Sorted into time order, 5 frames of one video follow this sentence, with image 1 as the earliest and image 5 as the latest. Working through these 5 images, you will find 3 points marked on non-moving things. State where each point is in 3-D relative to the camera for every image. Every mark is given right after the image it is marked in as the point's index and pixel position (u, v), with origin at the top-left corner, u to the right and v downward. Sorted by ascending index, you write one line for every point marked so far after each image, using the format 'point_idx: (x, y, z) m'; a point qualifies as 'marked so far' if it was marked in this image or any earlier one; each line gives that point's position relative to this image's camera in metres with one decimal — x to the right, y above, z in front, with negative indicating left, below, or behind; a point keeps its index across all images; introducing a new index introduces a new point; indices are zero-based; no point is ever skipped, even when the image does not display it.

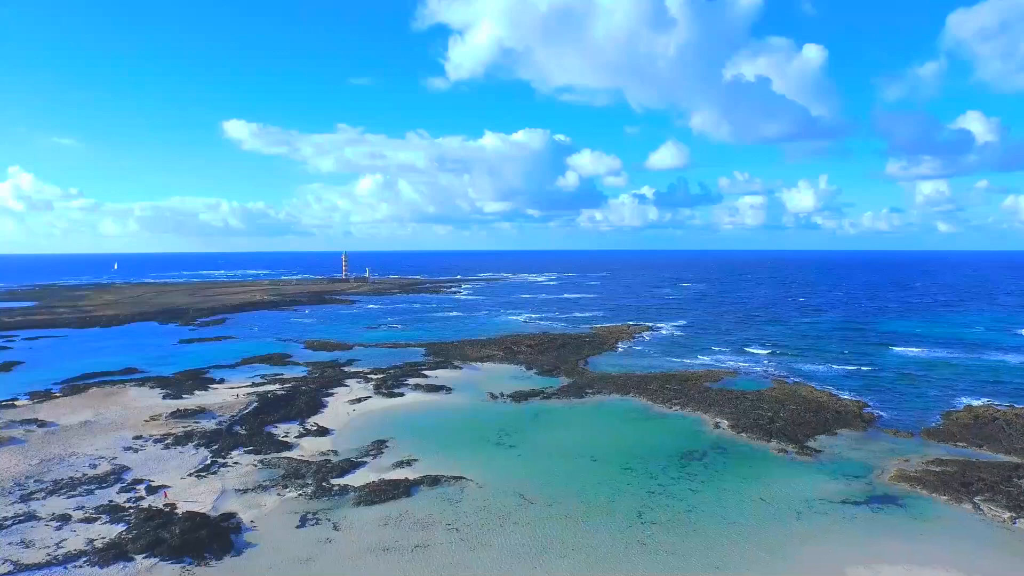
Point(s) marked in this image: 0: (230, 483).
0: (-10.4, -7.3, +19.7) m
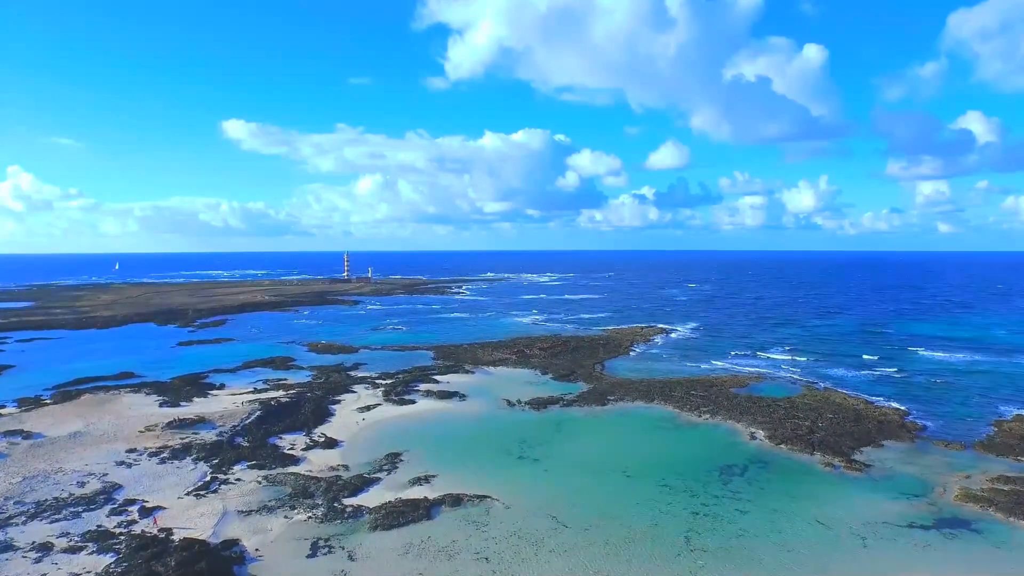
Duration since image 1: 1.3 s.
0: (-9.4, -7.3, +17.9) m
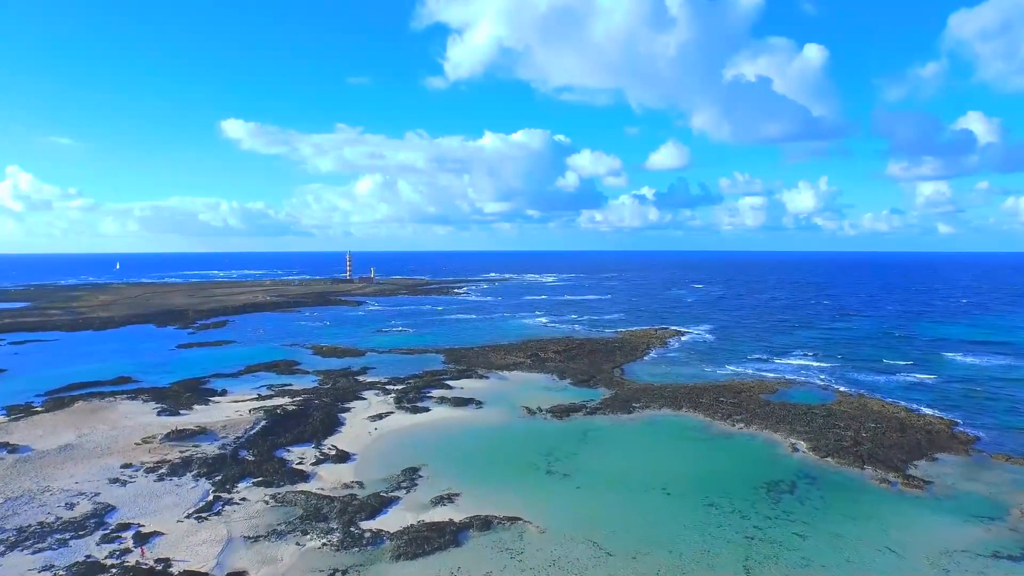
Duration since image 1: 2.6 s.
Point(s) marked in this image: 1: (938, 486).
0: (-8.3, -7.3, +16.1) m
1: (+15.7, -7.3, +19.5) m
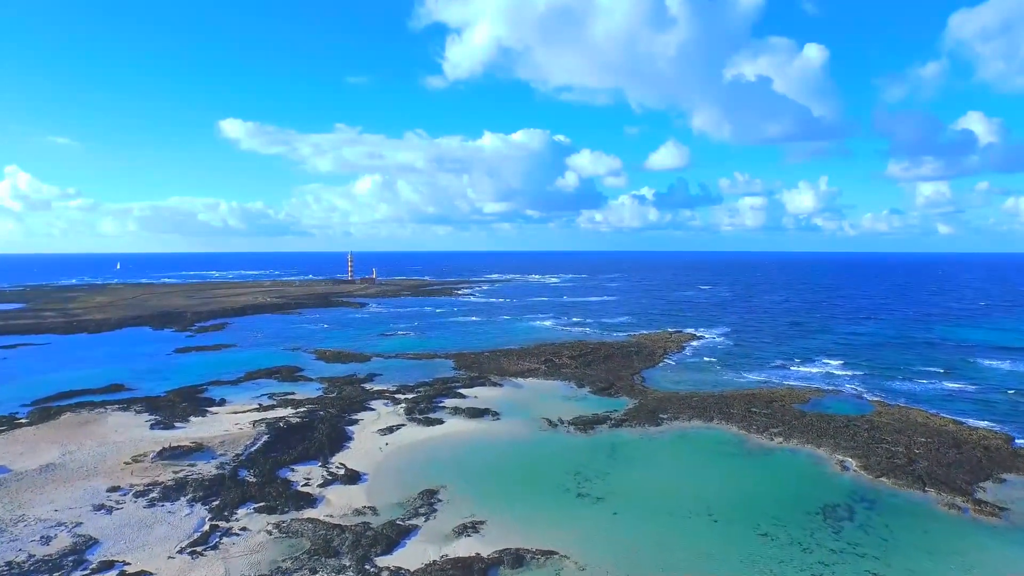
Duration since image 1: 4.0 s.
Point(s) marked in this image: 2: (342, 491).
0: (-7.3, -7.5, +14.2) m
1: (+16.7, -7.5, +17.6) m
2: (-6.0, -7.2, +18.7) m
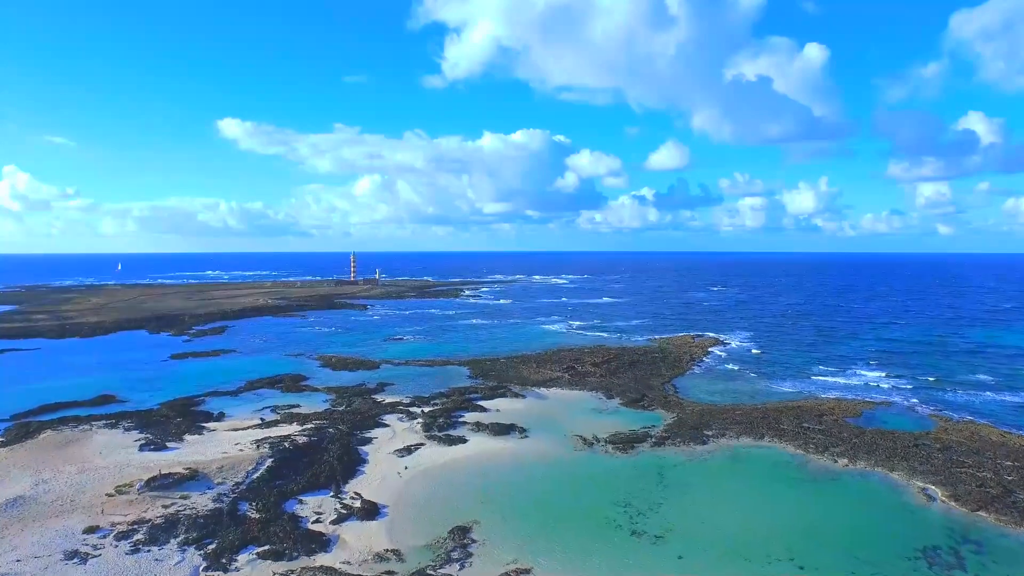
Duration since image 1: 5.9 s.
0: (-6.0, -7.6, +11.5) m
1: (+18.1, -7.6, +15.0) m
2: (-4.6, -7.3, +16.1) m
